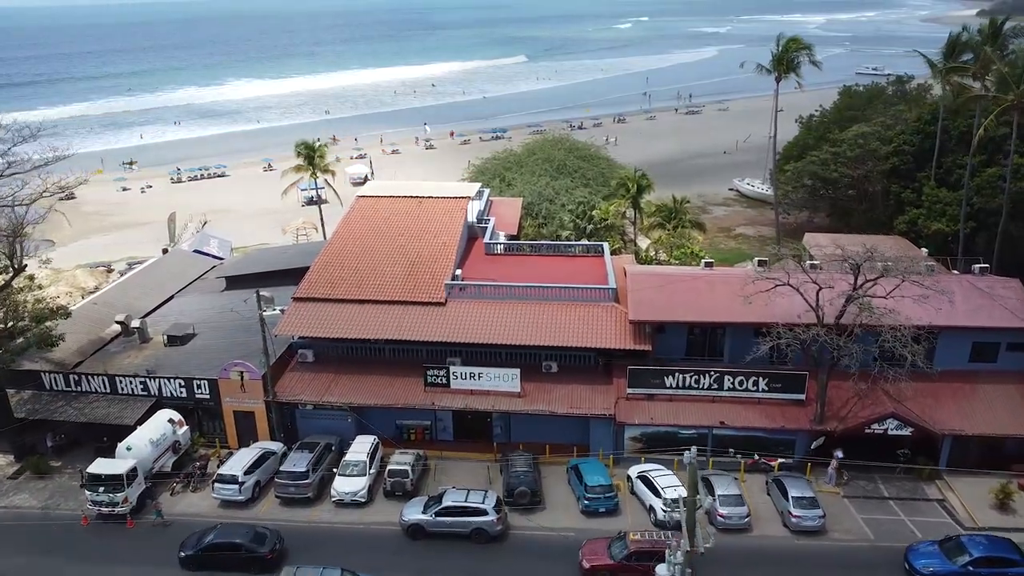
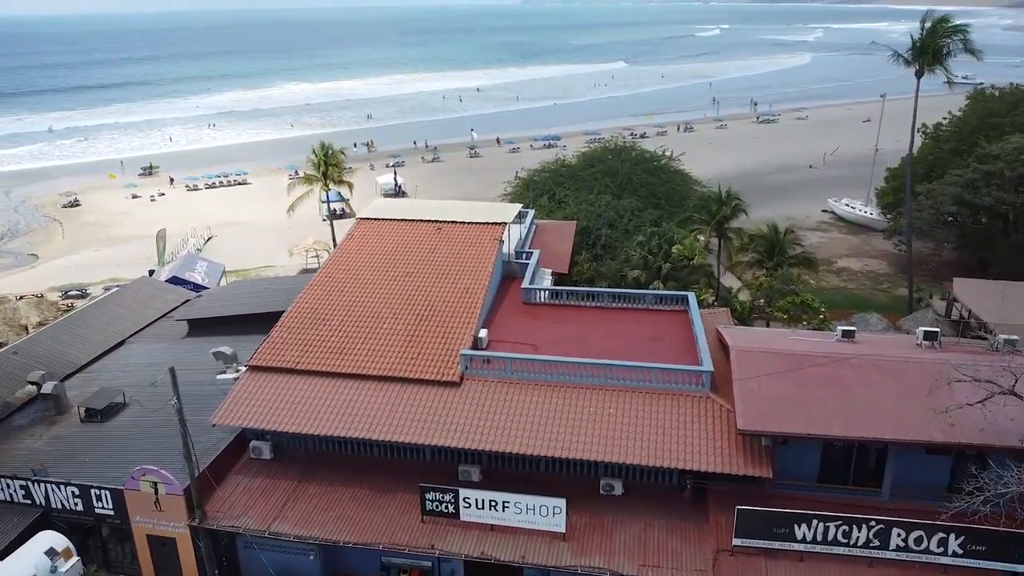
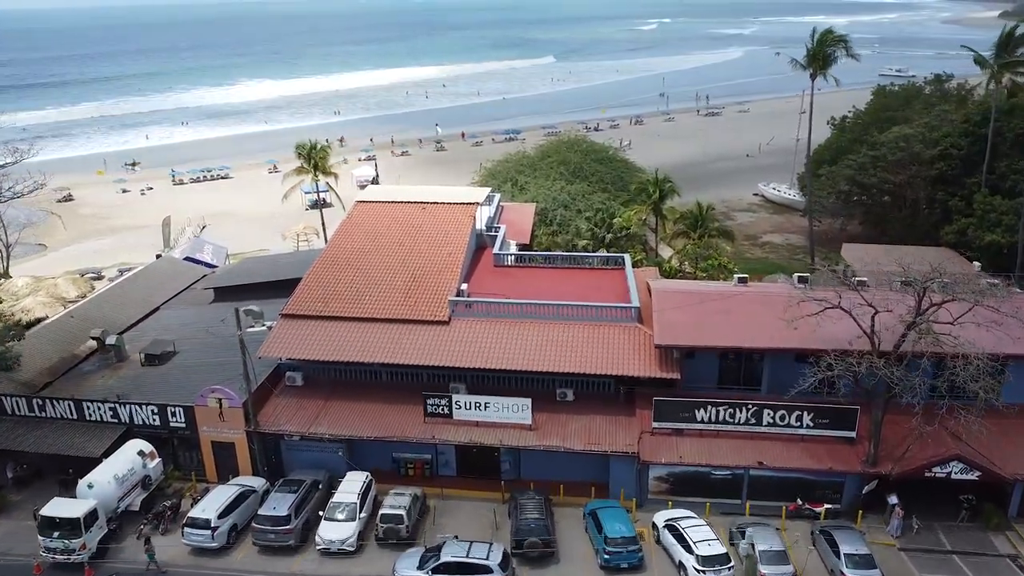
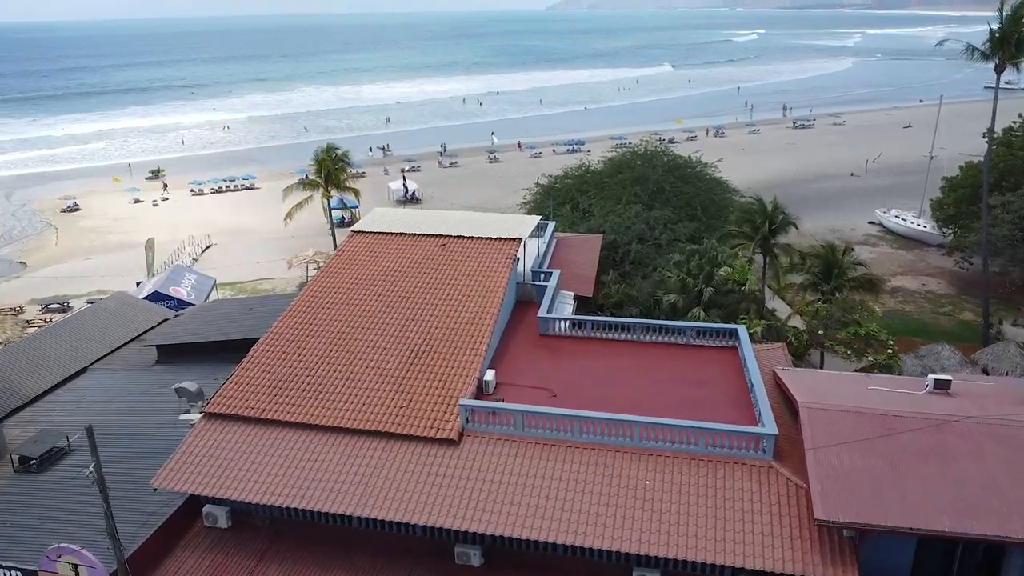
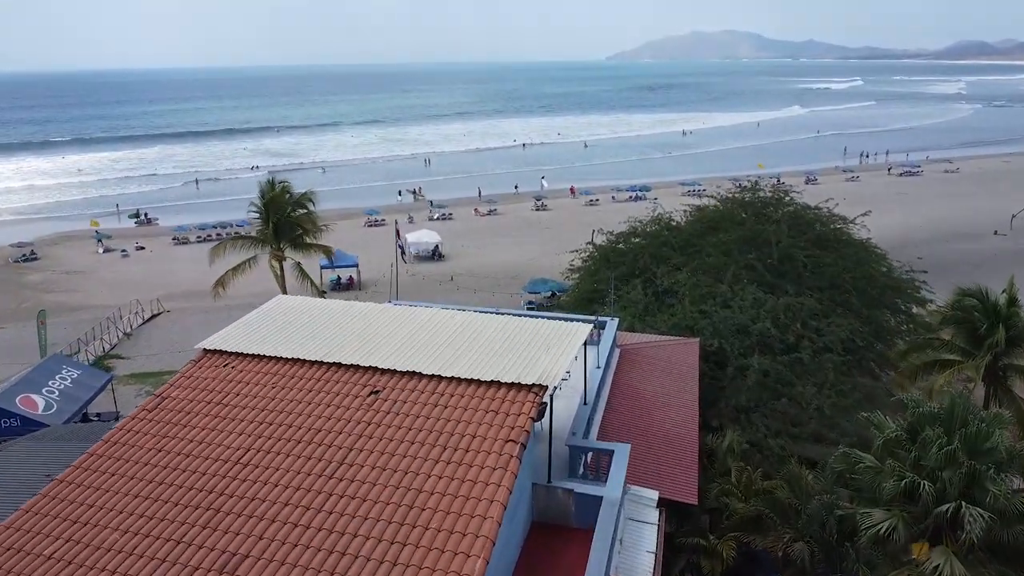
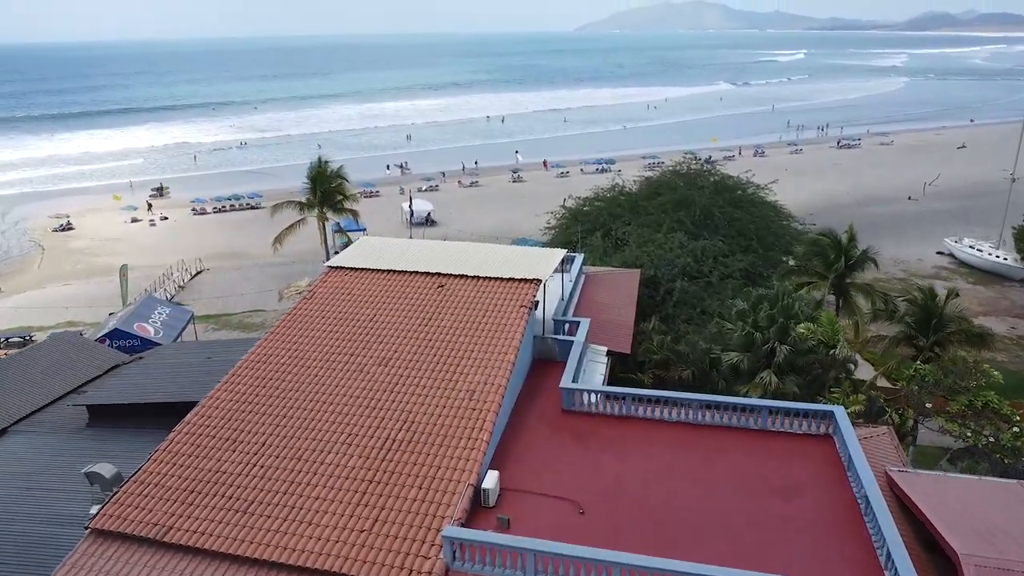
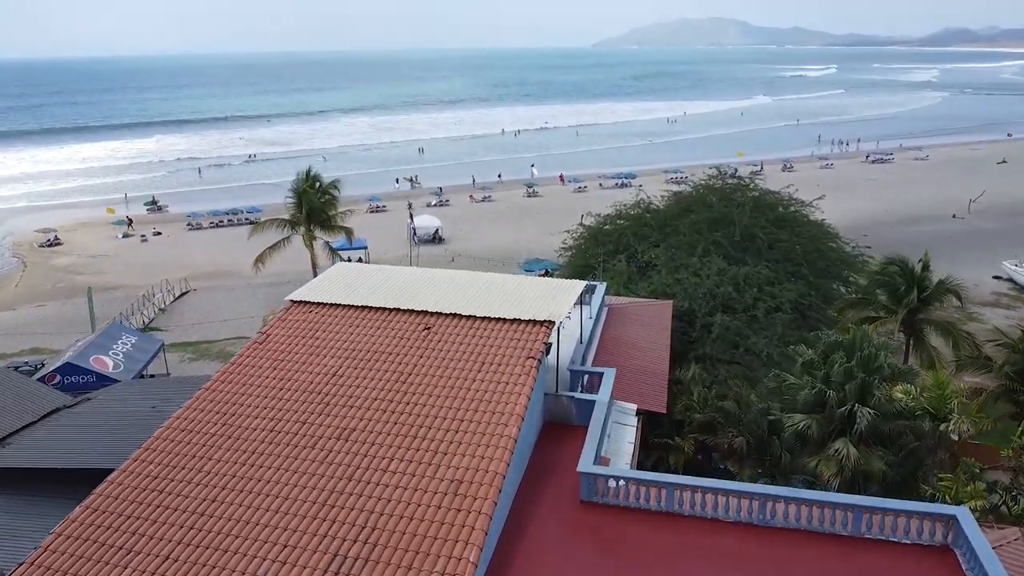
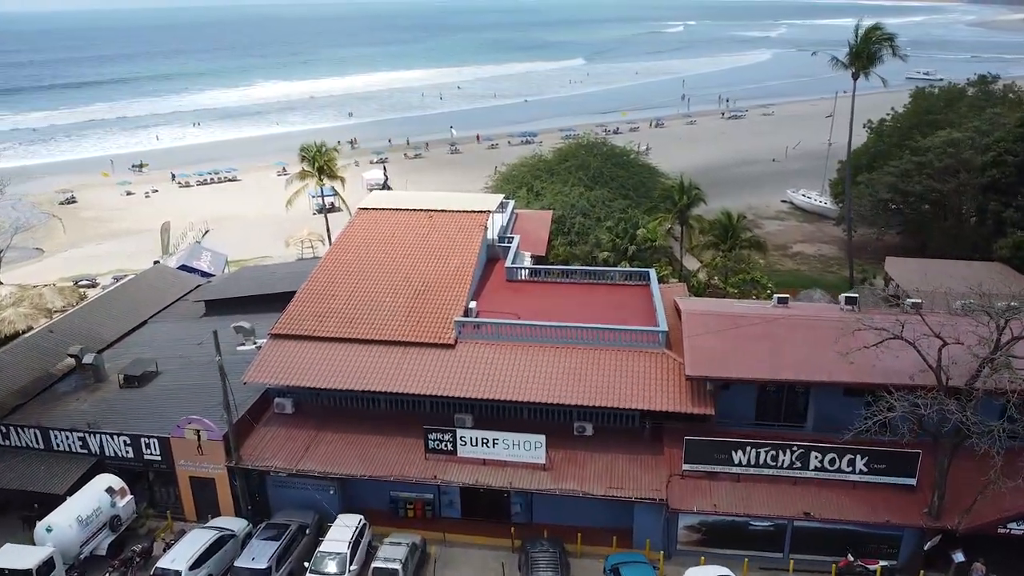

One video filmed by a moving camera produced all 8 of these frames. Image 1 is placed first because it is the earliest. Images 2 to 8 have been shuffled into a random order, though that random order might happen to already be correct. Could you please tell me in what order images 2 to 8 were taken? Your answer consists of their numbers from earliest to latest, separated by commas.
3, 8, 2, 4, 6, 7, 5
